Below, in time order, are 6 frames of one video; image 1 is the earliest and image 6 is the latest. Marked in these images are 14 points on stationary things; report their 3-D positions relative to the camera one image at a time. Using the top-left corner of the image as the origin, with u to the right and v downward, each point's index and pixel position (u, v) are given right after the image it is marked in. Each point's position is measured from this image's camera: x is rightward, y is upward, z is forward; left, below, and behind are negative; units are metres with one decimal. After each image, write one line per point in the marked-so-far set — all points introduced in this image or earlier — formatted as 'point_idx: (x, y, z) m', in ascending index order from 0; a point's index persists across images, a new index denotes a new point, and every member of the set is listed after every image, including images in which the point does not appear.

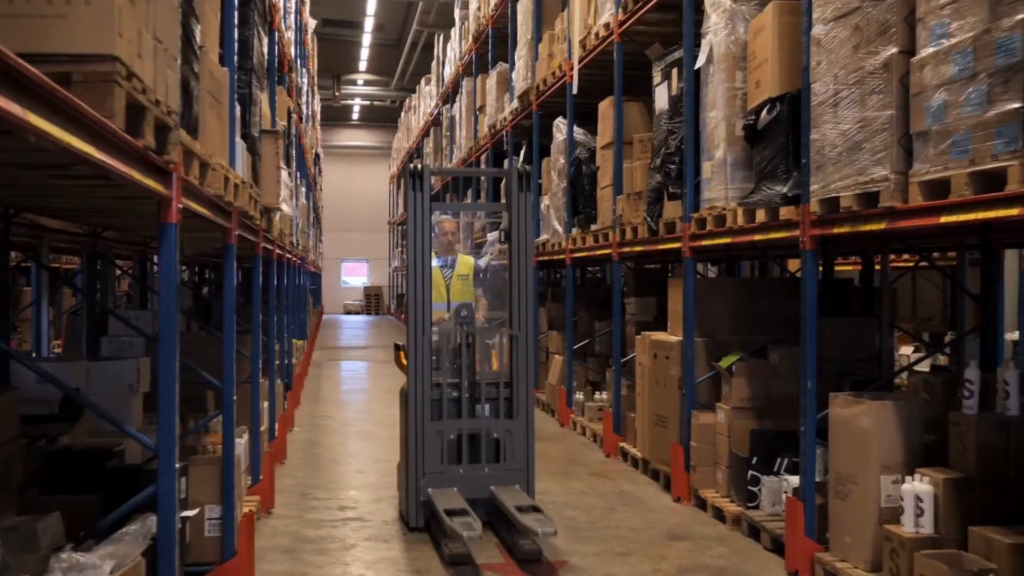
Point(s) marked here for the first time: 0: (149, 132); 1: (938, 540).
0: (-0.8, +0.4, +2.7) m
1: (+1.5, -0.9, +4.3) m
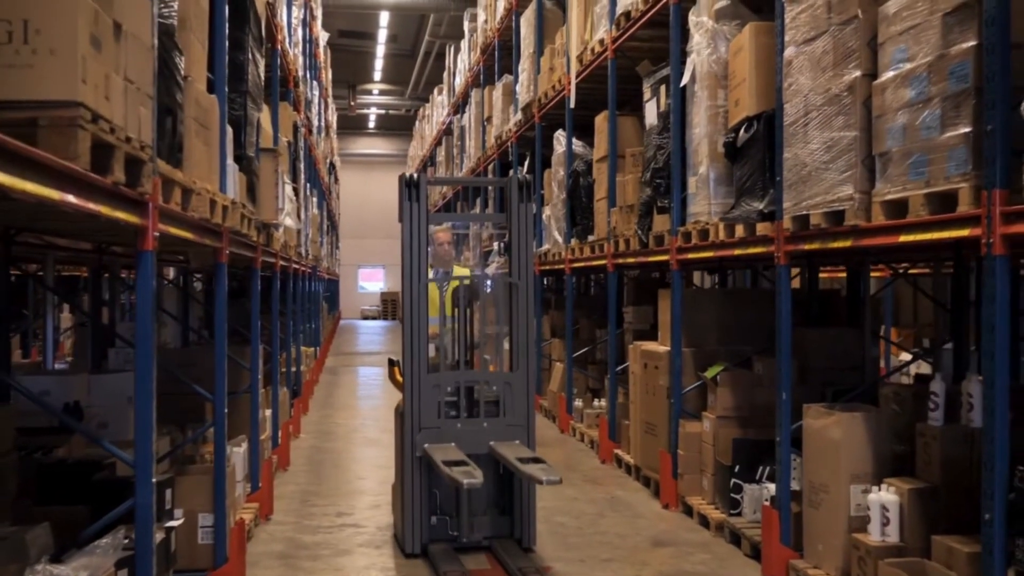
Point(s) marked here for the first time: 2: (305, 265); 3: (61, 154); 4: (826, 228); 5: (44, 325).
0: (-0.9, +0.3, +2.9) m
1: (+1.4, -0.9, +4.4) m
2: (-1.6, +0.2, +9.2) m
3: (-0.9, +0.3, +2.6) m
4: (+1.2, +0.2, +4.7) m
5: (-3.0, -0.2, +7.8) m
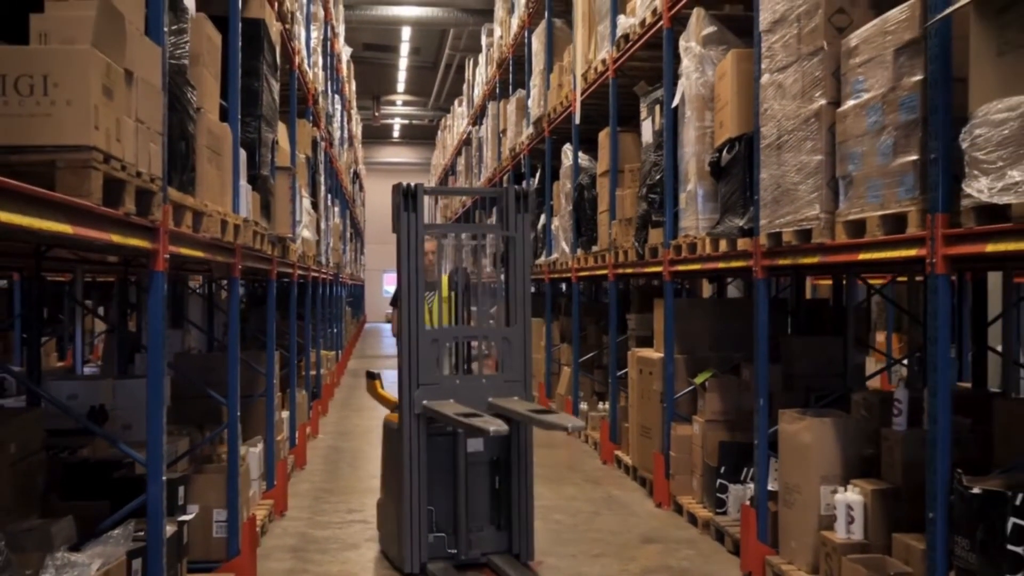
0: (-1.0, +0.2, +3.3) m
1: (+1.4, -1.0, +4.7) m
2: (-1.5, +0.1, +9.6) m
3: (-1.1, +0.2, +3.0) m
4: (+1.2, +0.2, +5.0) m
5: (-3.0, -0.3, +8.3) m
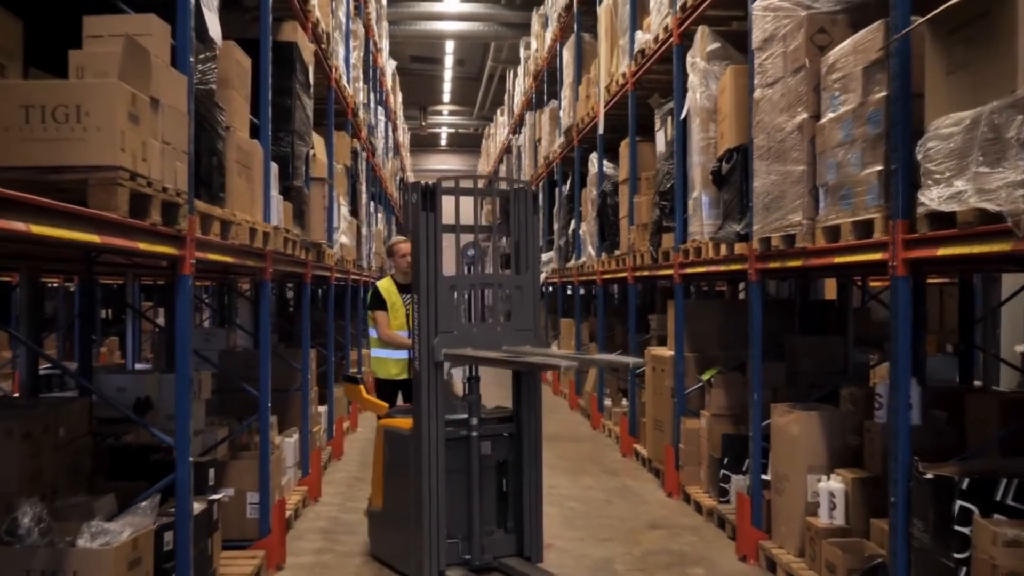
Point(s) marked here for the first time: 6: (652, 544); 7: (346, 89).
0: (-1.1, +0.2, +3.7) m
1: (+1.4, -1.0, +5.1) m
2: (-1.2, +0.1, +10.1) m
3: (-1.1, +0.2, +3.4) m
4: (+1.2, +0.2, +5.3) m
5: (-2.7, -0.3, +8.8) m
6: (+0.7, -1.2, +5.9) m
7: (-1.2, +1.4, +8.5) m
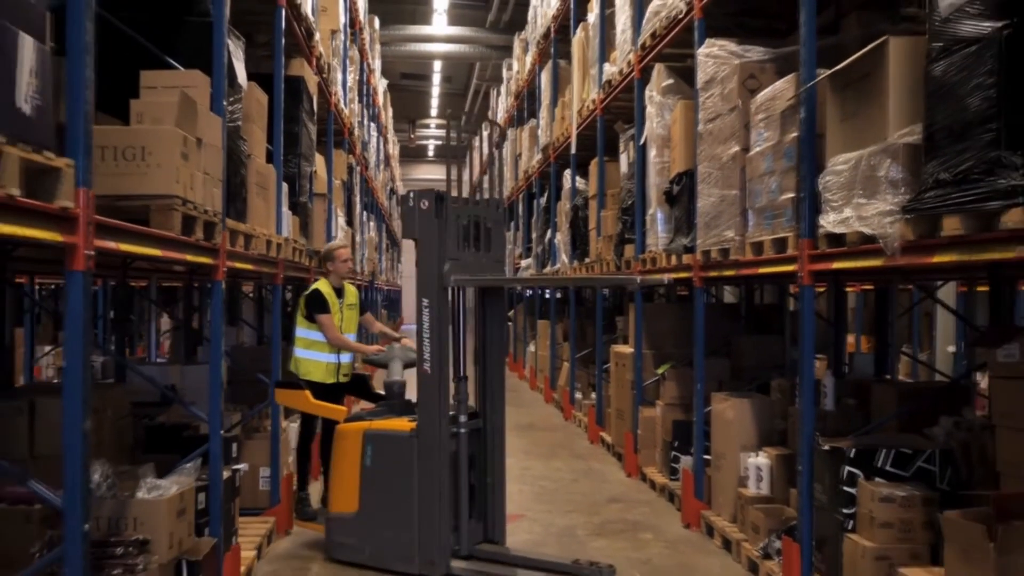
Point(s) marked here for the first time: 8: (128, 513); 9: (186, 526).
0: (-1.2, +0.2, +4.6) m
1: (+1.3, -1.0, +6.0) m
2: (-1.4, +0.1, +11.0) m
3: (-1.2, +0.2, +4.3) m
4: (+1.1, +0.1, +6.3) m
5: (-2.9, -0.3, +9.7) m
6: (+0.5, -1.3, +6.8) m
7: (-1.3, +1.4, +9.4) m
8: (-1.4, -0.8, +4.4) m
9: (-1.2, -0.9, +4.7) m
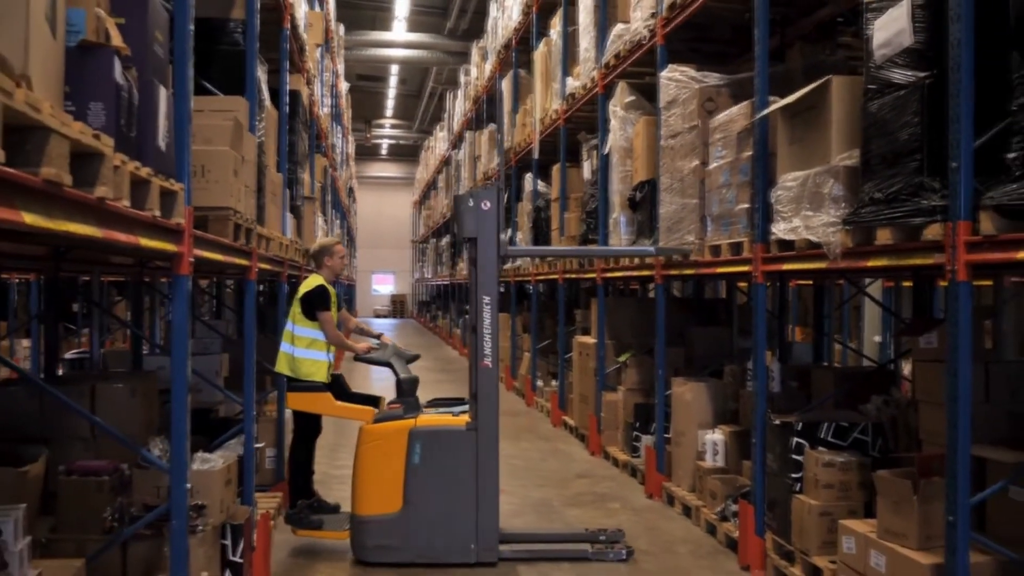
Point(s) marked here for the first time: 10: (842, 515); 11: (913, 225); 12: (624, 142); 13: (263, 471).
0: (-1.2, +0.2, +5.3) m
1: (+1.2, -1.0, +6.8) m
2: (-1.7, +0.1, +11.7) m
3: (-1.2, +0.2, +5.0) m
4: (+1.0, +0.2, +7.1) m
5: (-3.2, -0.3, +10.3) m
6: (+0.4, -1.2, +7.7) m
7: (-1.6, +1.4, +10.1) m
8: (-1.4, -0.8, +5.1) m
9: (-1.2, -0.9, +5.4) m
10: (+1.4, -1.0, +5.4) m
11: (+1.4, +0.2, +4.4) m
12: (+0.7, +1.0, +8.0) m
13: (-1.5, -1.1, +7.2) m
